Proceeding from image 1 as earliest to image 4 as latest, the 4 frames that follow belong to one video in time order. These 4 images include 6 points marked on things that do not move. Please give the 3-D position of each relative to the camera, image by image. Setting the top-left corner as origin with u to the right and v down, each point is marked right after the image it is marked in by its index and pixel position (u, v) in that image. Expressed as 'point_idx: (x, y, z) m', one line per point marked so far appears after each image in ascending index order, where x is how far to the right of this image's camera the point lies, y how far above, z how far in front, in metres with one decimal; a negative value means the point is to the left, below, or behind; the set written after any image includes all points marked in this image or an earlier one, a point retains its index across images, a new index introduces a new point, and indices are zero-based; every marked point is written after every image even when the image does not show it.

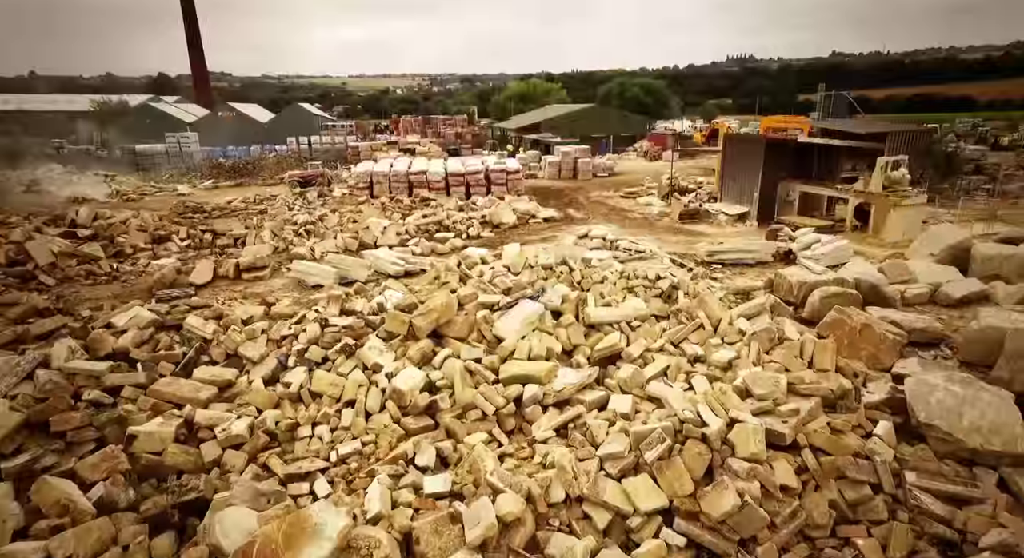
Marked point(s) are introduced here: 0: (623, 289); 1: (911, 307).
0: (+1.6, -0.2, +8.6) m
1: (+6.1, -0.4, +8.9) m
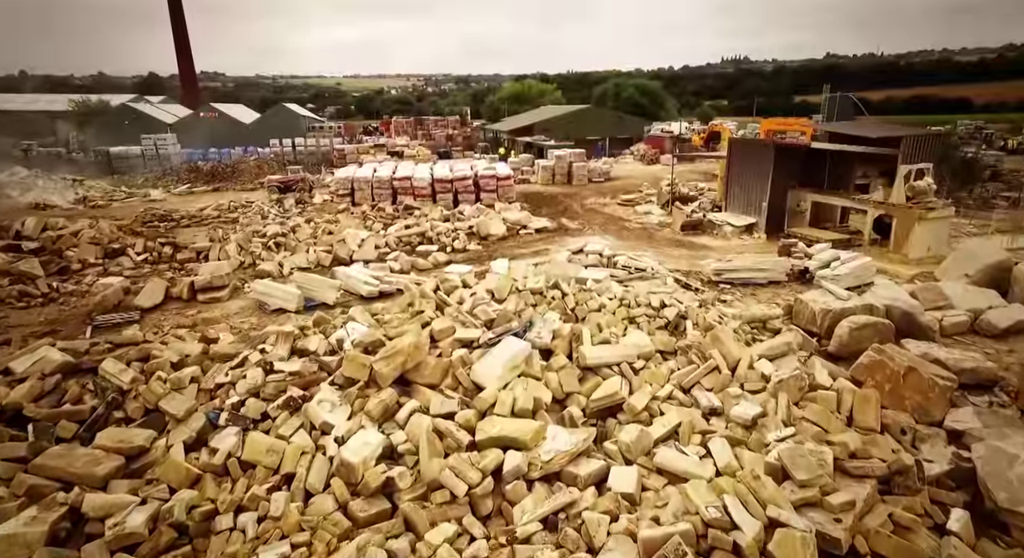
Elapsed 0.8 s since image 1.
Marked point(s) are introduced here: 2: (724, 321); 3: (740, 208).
0: (+1.4, -0.5, +7.5) m
1: (+5.9, -0.8, +7.9) m
2: (+2.8, -0.6, +7.6) m
3: (+5.7, +1.8, +14.6) m
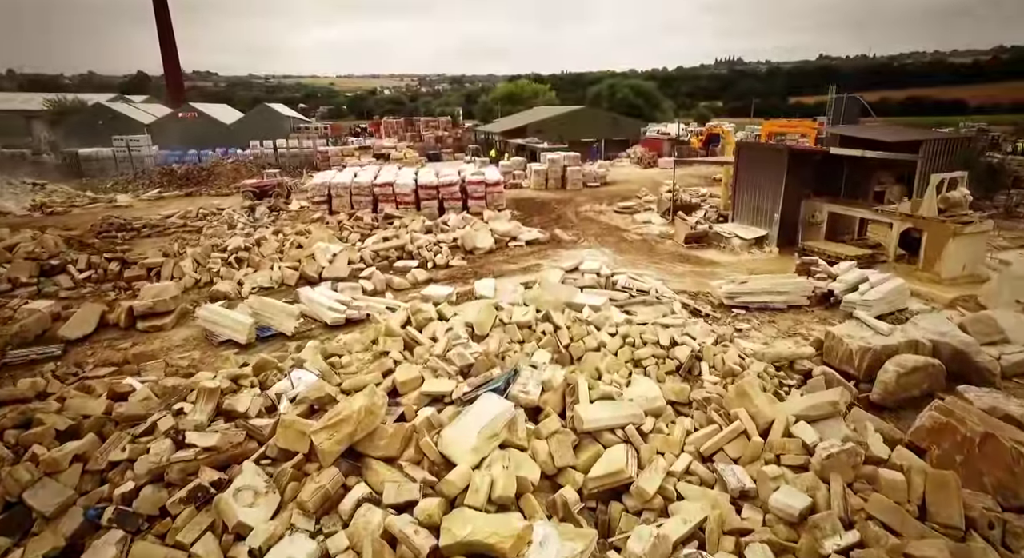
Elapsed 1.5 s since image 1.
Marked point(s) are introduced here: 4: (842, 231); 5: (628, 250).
0: (+1.2, -0.9, +6.3) m
1: (+5.7, -1.2, +6.7) m
2: (+2.6, -0.9, +6.4) m
3: (+5.4, +1.4, +13.4) m
4: (+7.0, +1.0, +12.4) m
5: (+2.6, +0.7, +13.0) m
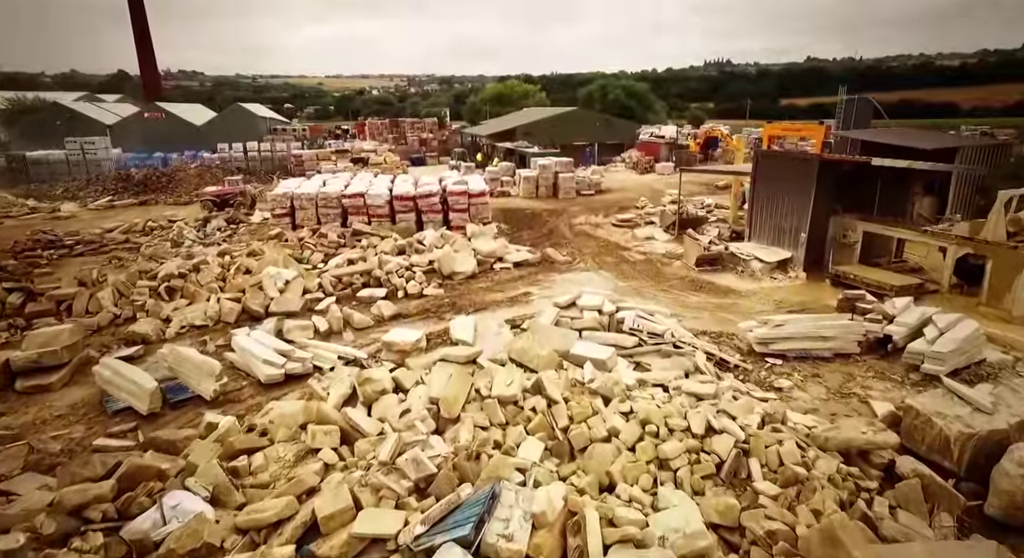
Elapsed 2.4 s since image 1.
0: (+1.1, -1.4, +4.5) m
1: (+5.5, -1.7, +5.0) m
2: (+2.4, -1.5, +4.7) m
3: (+5.1, +0.9, +11.8) m
4: (+6.7, +0.5, +10.7) m
5: (+2.3, +0.1, +11.3) m
